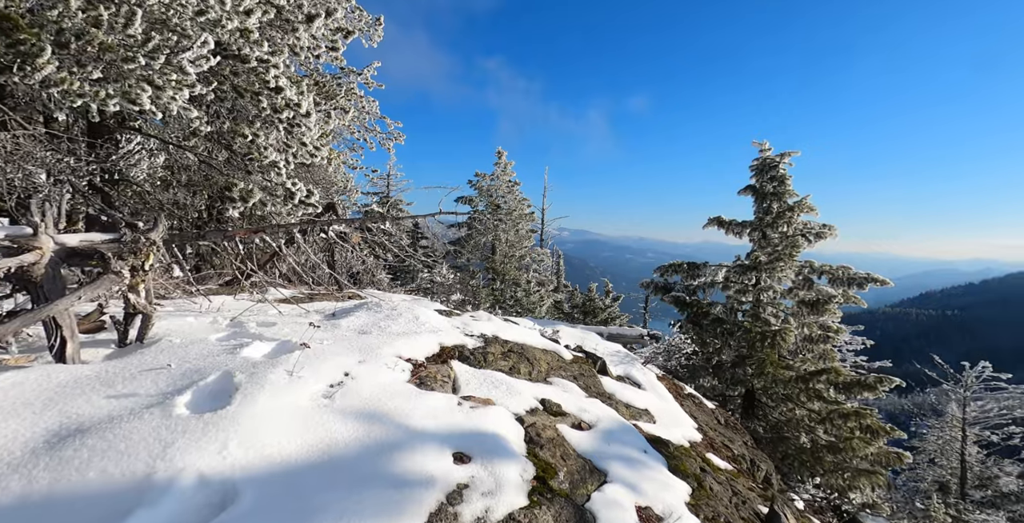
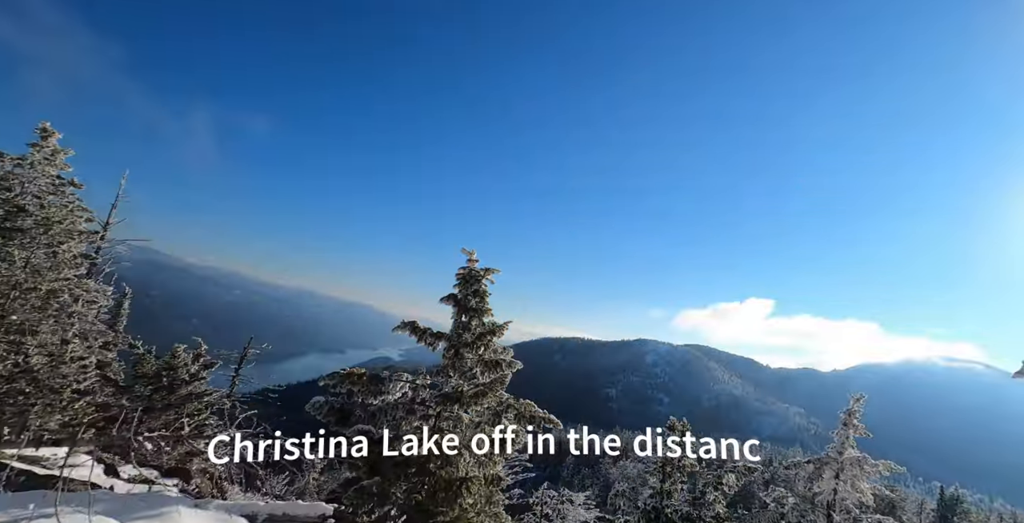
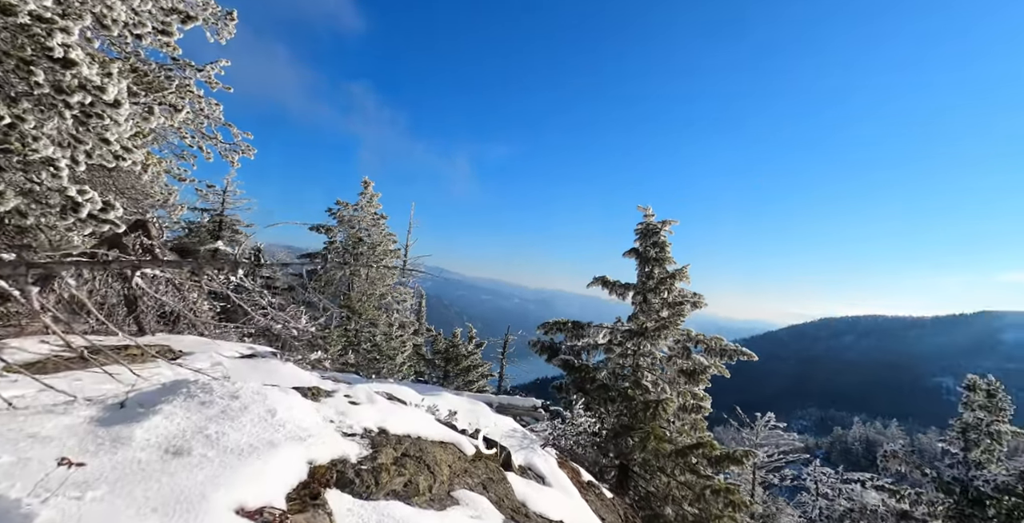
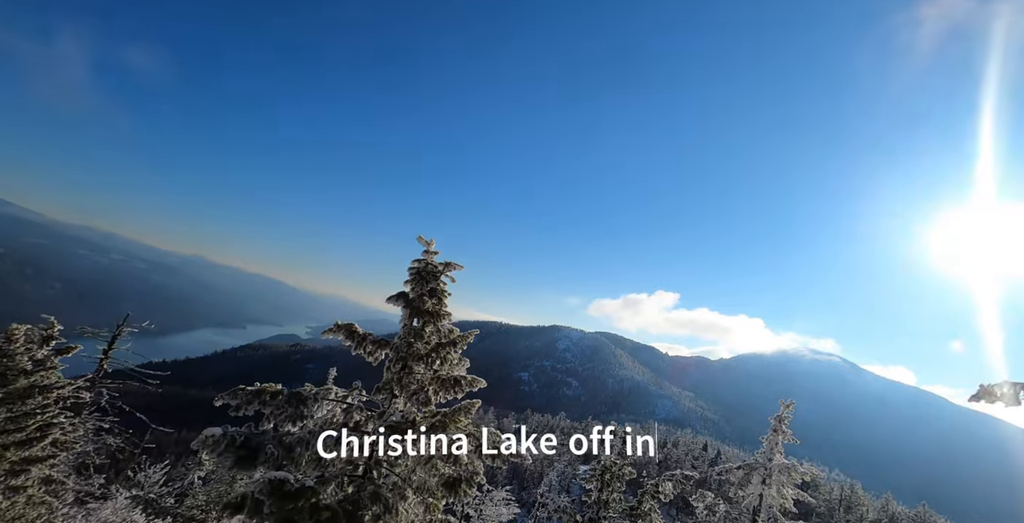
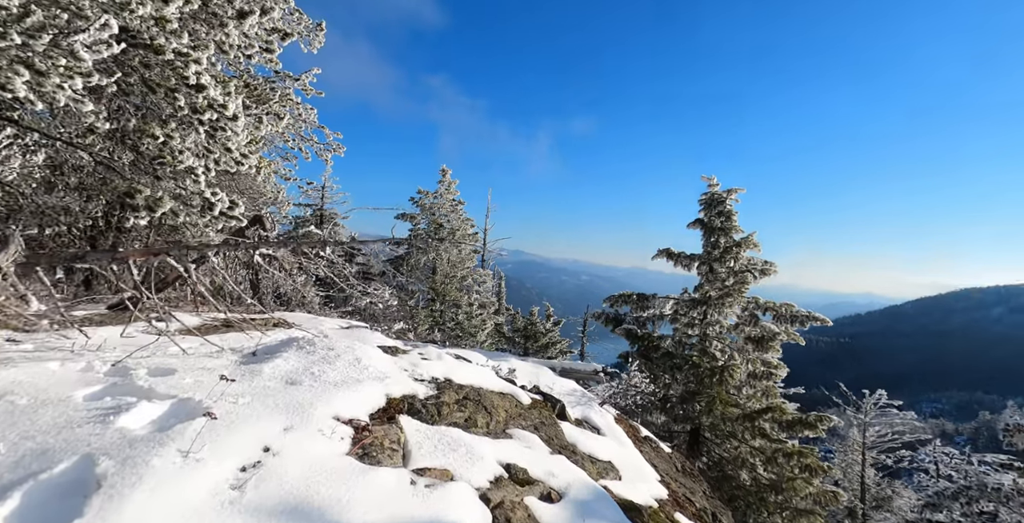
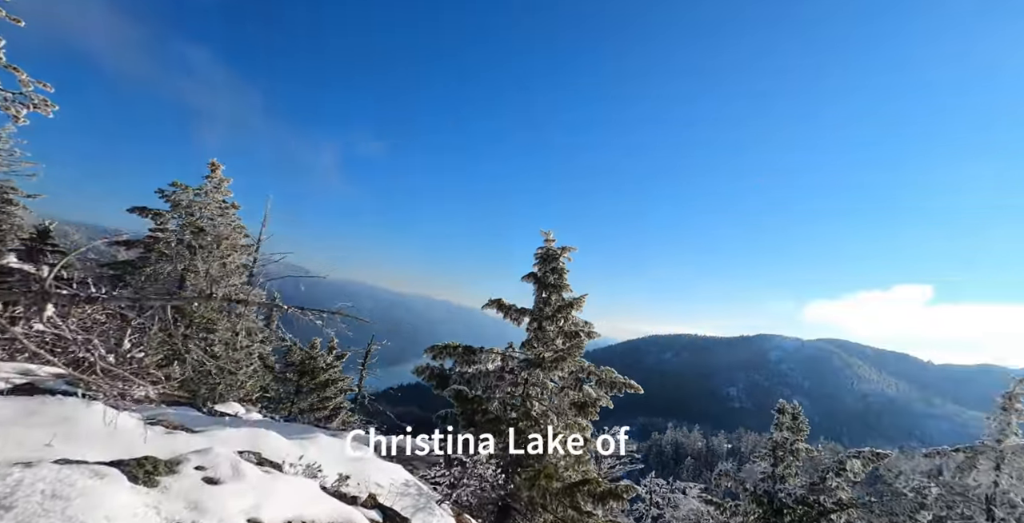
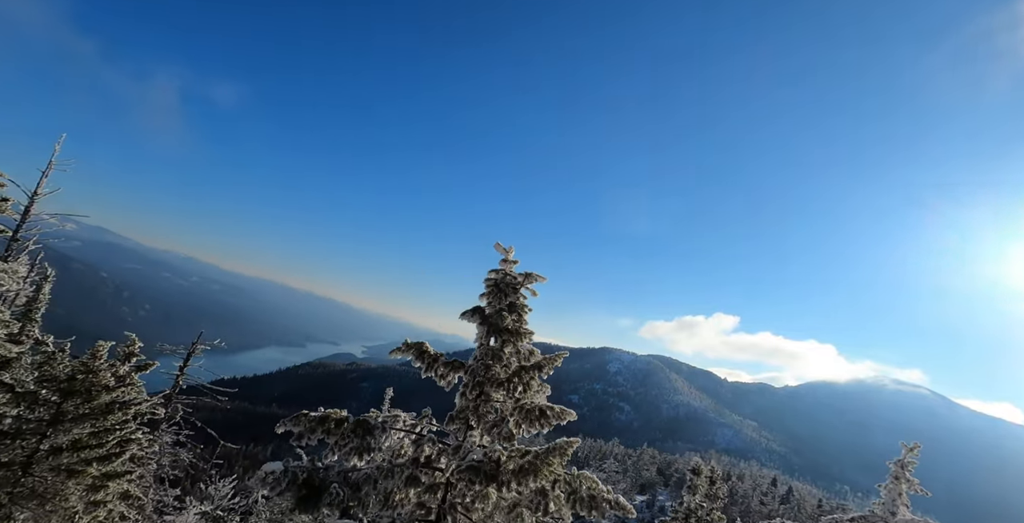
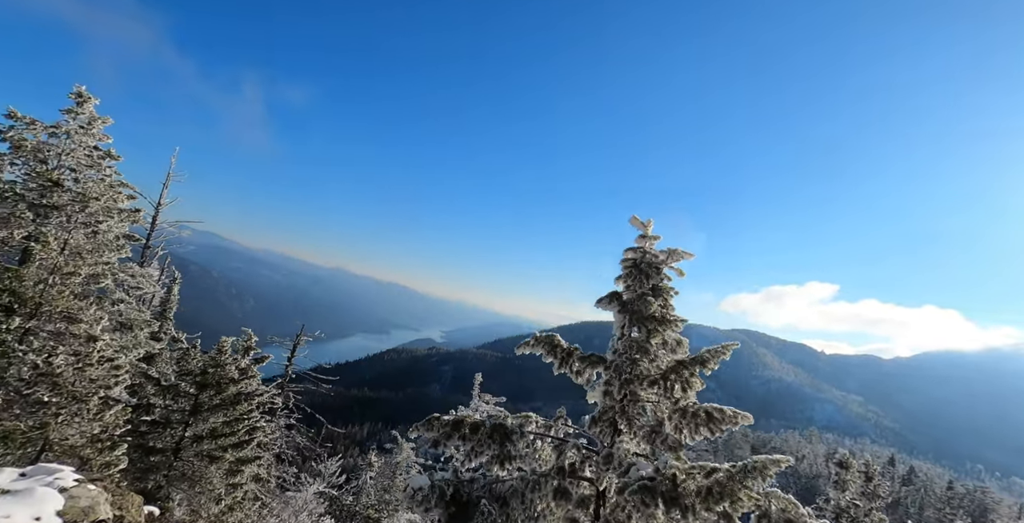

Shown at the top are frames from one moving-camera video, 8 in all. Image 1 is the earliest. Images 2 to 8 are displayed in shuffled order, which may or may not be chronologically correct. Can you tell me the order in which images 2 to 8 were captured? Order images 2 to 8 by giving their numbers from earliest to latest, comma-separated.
5, 3, 6, 2, 4, 7, 8
